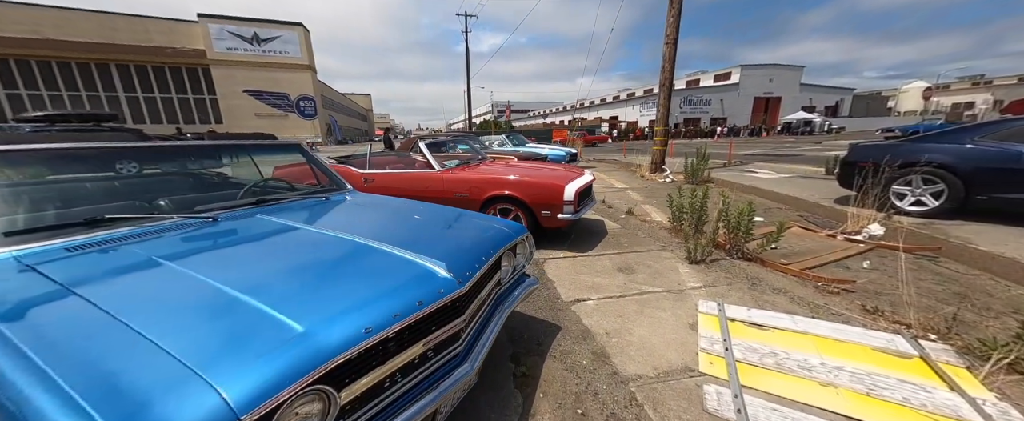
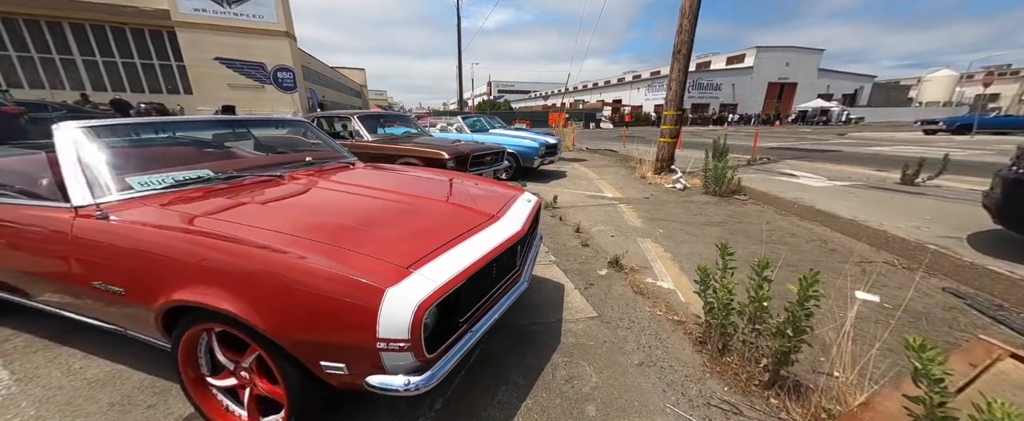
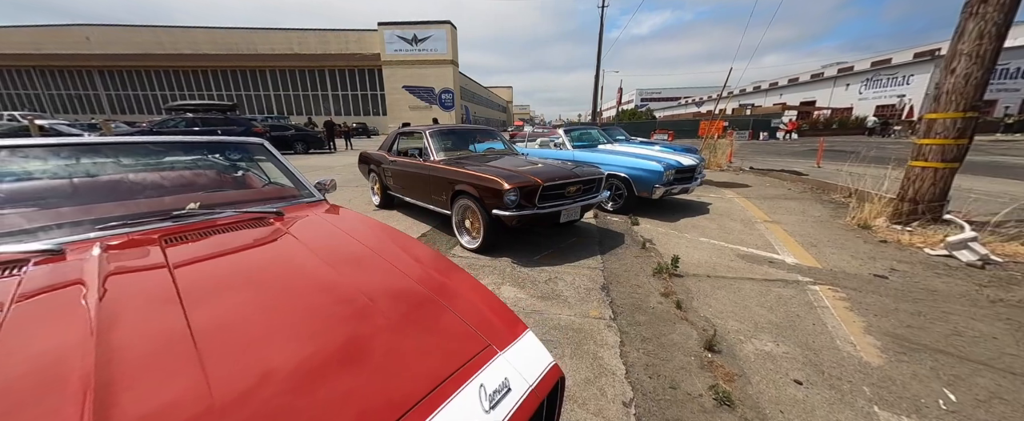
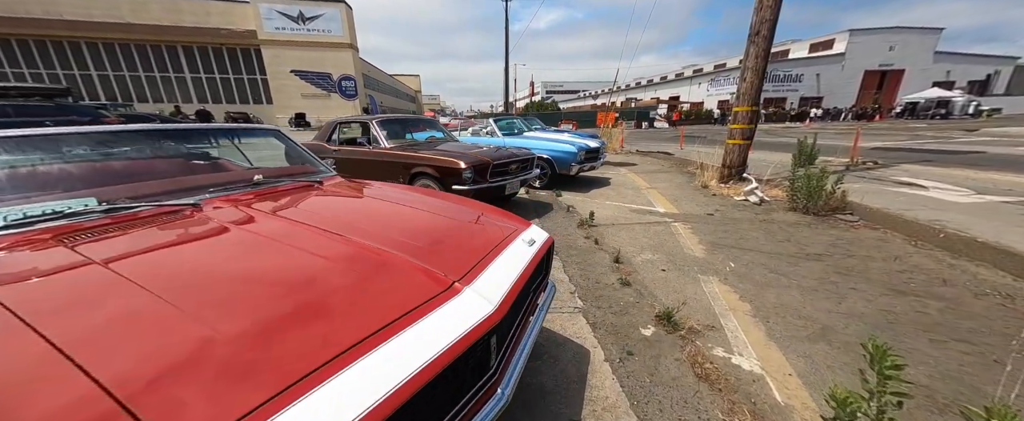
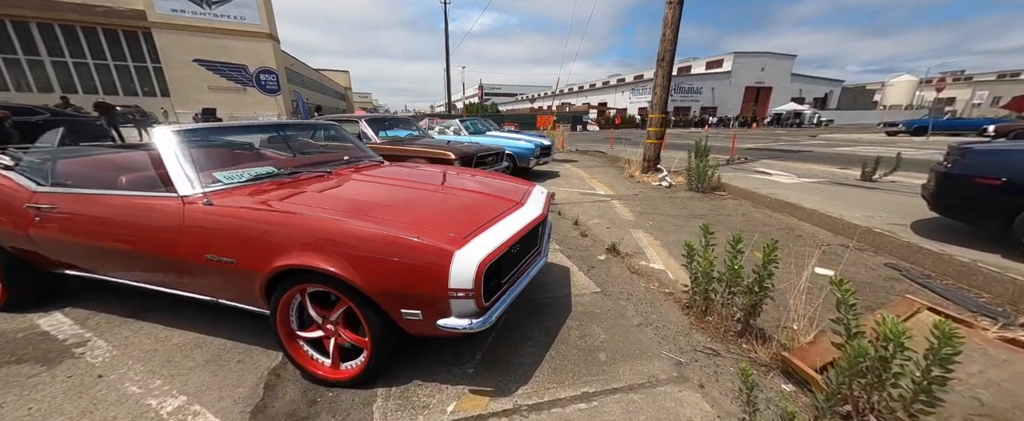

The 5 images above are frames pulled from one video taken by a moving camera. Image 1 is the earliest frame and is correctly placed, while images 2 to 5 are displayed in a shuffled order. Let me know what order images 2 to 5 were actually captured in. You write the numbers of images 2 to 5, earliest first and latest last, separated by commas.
5, 2, 4, 3
